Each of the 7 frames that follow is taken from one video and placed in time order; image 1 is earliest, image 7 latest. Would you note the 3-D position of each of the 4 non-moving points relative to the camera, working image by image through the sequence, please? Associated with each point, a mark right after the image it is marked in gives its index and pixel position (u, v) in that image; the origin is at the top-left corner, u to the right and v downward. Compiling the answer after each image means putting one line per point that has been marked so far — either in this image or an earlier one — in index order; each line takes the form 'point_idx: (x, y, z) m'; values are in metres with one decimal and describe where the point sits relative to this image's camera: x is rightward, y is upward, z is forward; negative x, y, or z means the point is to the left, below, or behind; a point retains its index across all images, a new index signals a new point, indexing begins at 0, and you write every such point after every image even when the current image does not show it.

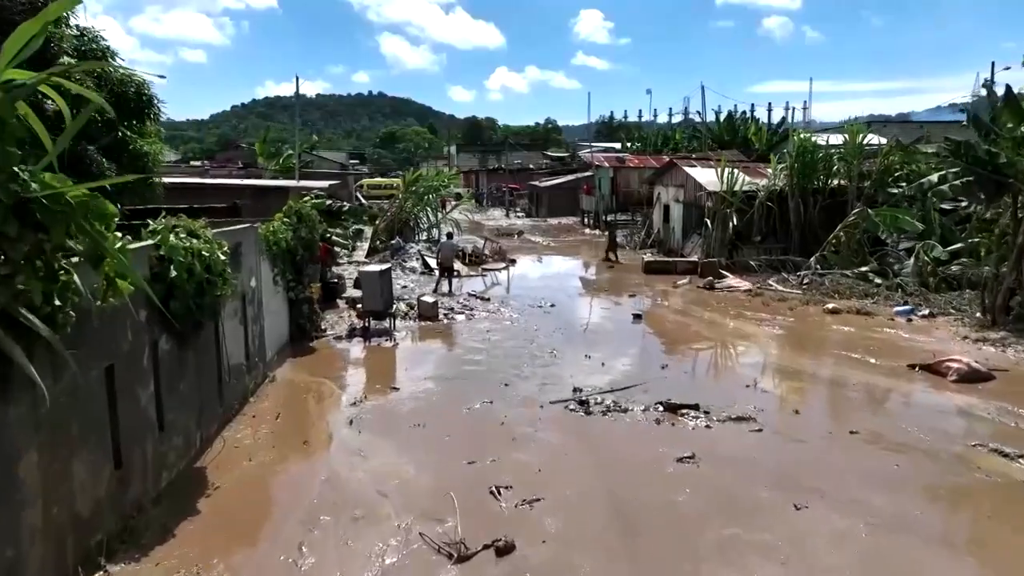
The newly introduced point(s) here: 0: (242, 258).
0: (-4.1, +0.4, +8.6) m
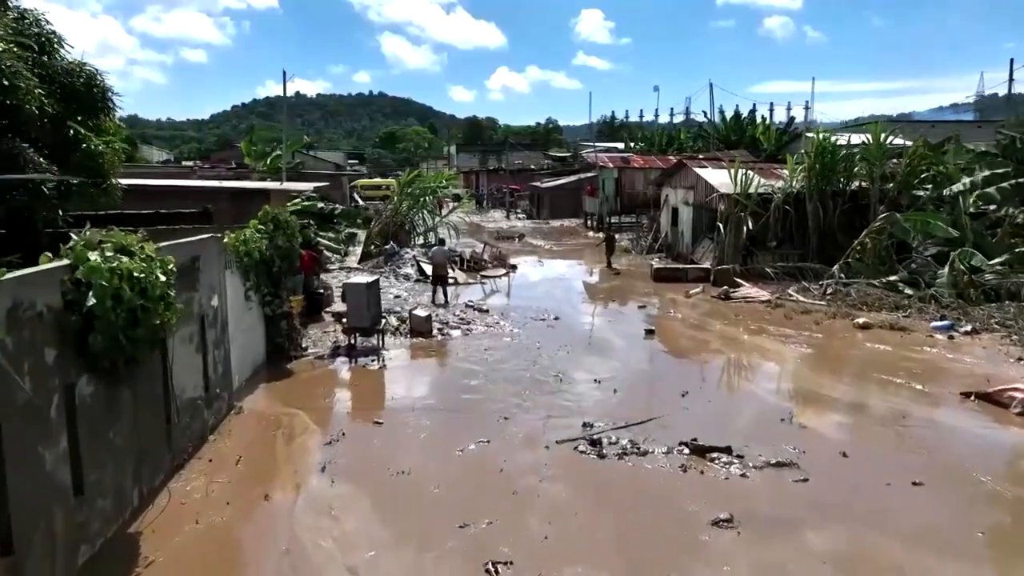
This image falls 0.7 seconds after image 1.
0: (-4.1, +0.2, +7.4) m
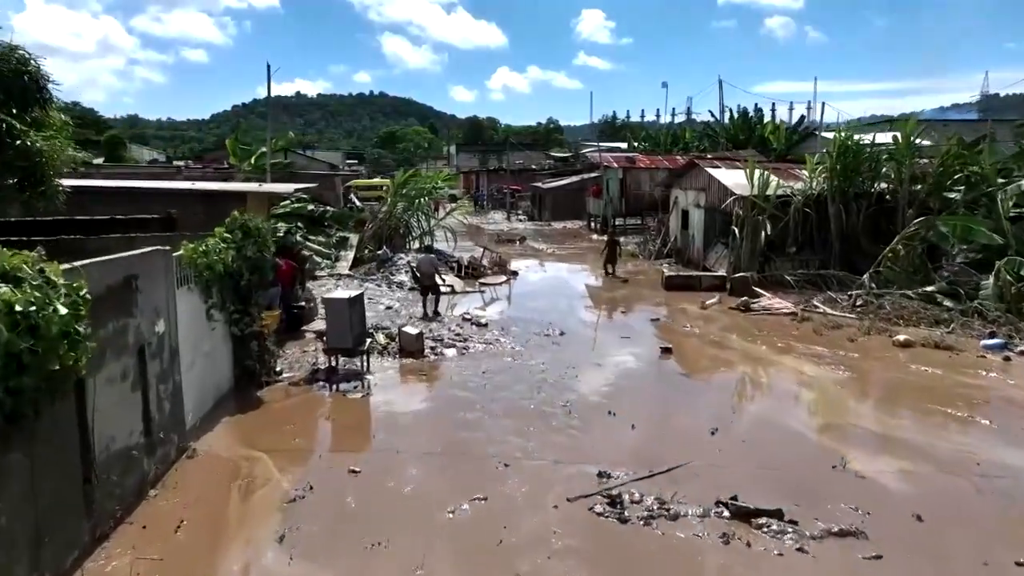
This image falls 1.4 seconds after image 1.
0: (-4.1, -0.1, +6.2) m
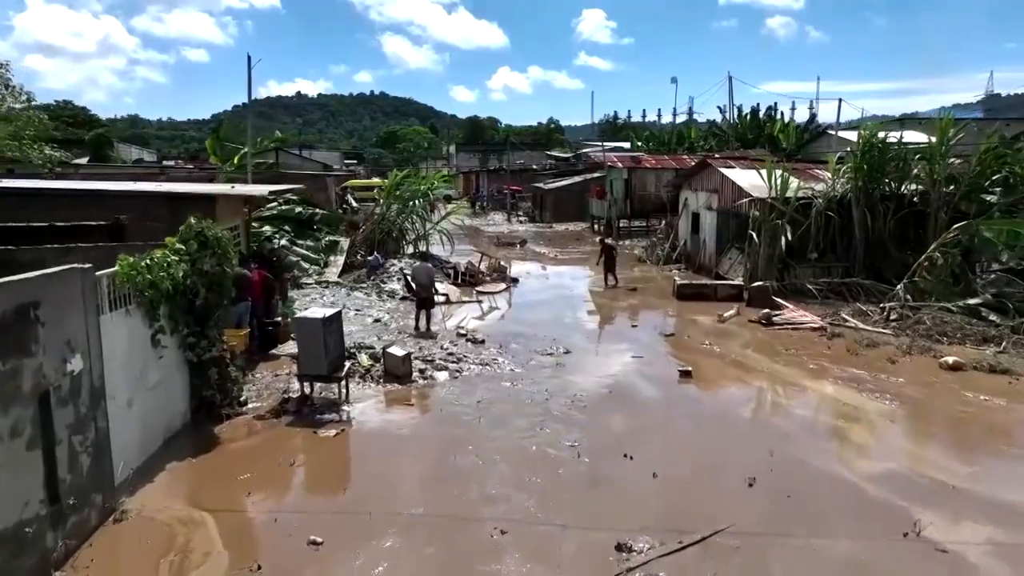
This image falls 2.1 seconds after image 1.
0: (-4.1, -0.4, +4.9) m
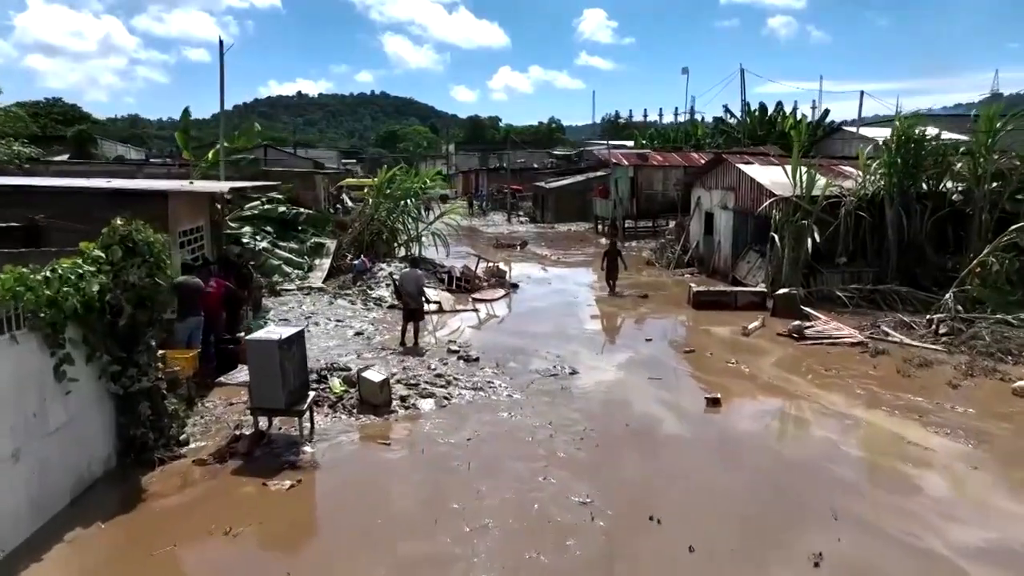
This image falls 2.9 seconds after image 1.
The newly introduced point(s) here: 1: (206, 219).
0: (-4.2, -0.5, +3.4) m
1: (-6.4, +1.5, +11.8) m
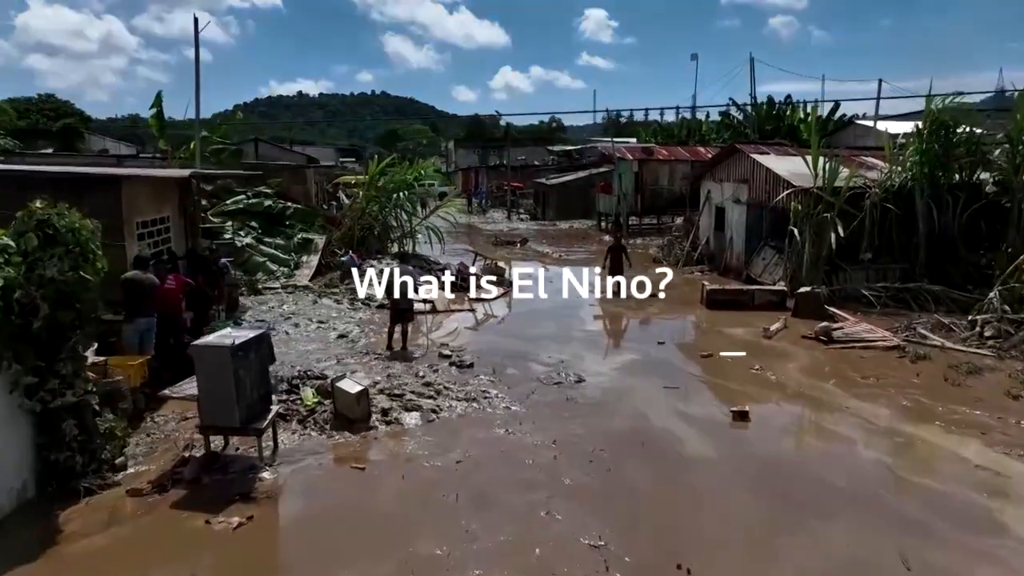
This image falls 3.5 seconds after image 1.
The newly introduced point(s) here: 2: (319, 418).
0: (-4.2, -0.5, +2.4) m
1: (-6.4, +1.5, +10.7) m
2: (-2.4, -1.6, +7.2) m
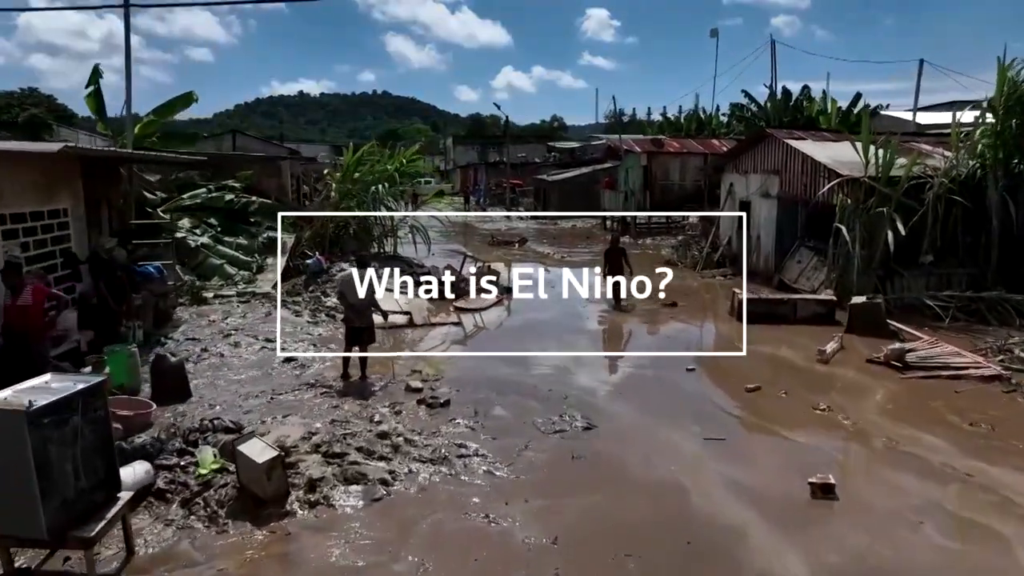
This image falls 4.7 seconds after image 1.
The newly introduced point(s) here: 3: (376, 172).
0: (-4.4, -0.7, +0.1) m
1: (-6.6, +1.3, +8.5) m
2: (-2.6, -1.8, +4.9) m
3: (-3.8, +3.4, +16.6) m
